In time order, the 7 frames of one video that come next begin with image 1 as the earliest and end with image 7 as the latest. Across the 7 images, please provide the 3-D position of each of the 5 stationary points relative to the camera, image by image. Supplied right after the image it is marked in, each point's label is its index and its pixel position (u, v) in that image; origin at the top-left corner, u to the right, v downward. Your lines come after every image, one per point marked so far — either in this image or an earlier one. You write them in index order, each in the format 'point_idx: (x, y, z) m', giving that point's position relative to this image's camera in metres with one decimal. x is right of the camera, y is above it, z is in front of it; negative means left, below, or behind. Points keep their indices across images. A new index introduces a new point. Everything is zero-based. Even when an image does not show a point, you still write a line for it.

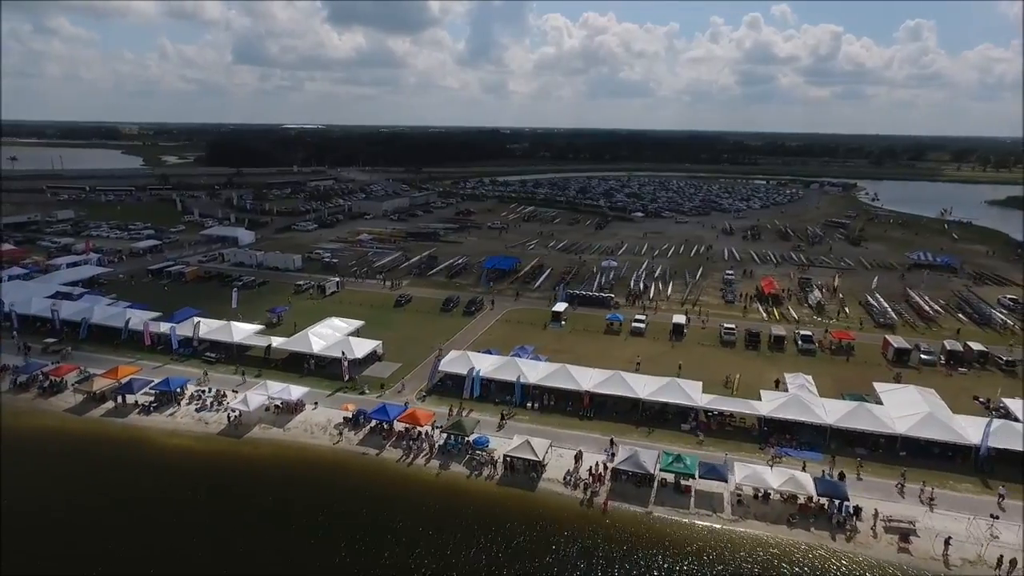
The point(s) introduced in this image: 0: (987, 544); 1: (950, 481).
0: (+12.0, -6.5, +15.9) m
1: (+13.1, -5.8, +18.8) m
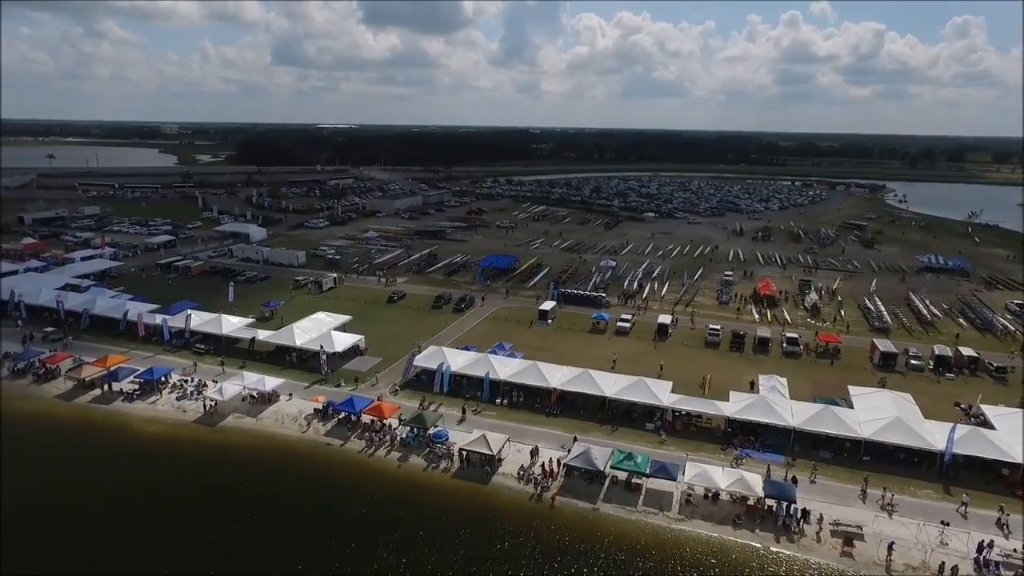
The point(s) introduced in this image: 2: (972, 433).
0: (+10.5, -6.5, +15.5) m
1: (+11.7, -5.9, +18.4) m
2: (+14.0, -4.5, +19.1) m
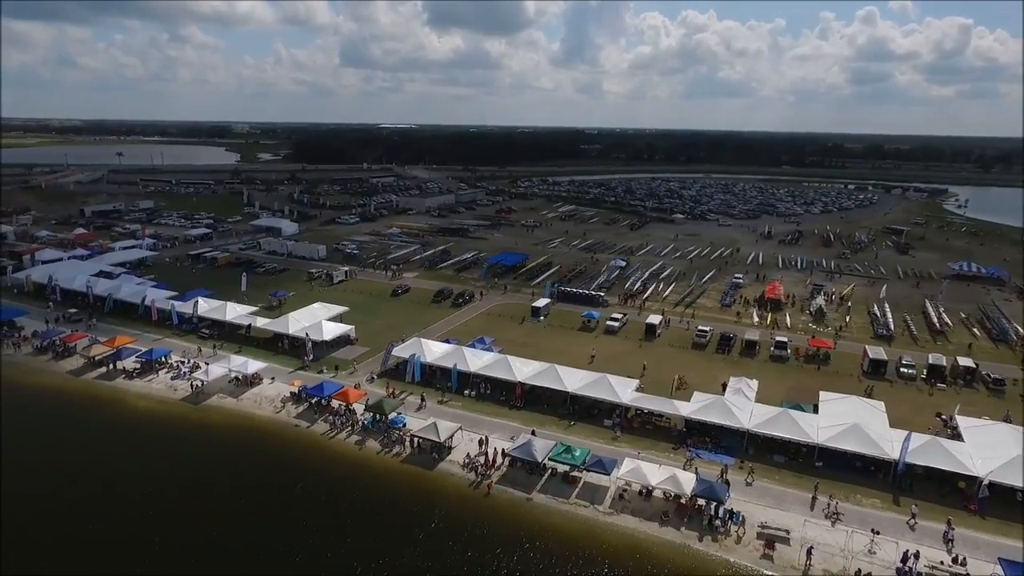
0: (+8.4, -6.6, +15.2) m
1: (+9.9, -6.0, +18.0) m
2: (+12.3, -4.6, +18.4) m
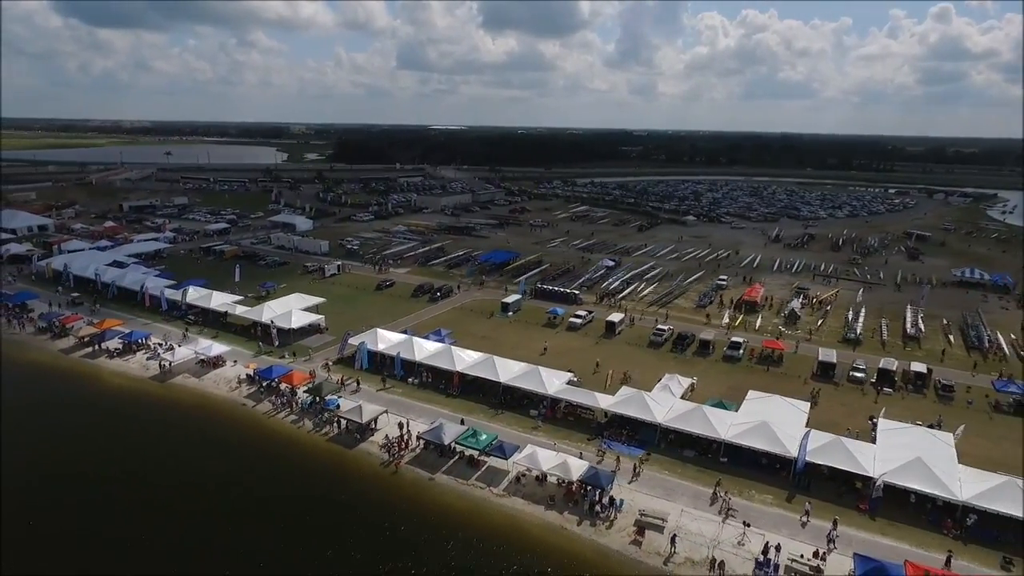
0: (+5.2, -6.5, +15.5) m
1: (+7.0, -5.9, +18.1) m
2: (+9.4, -4.6, +18.4) m
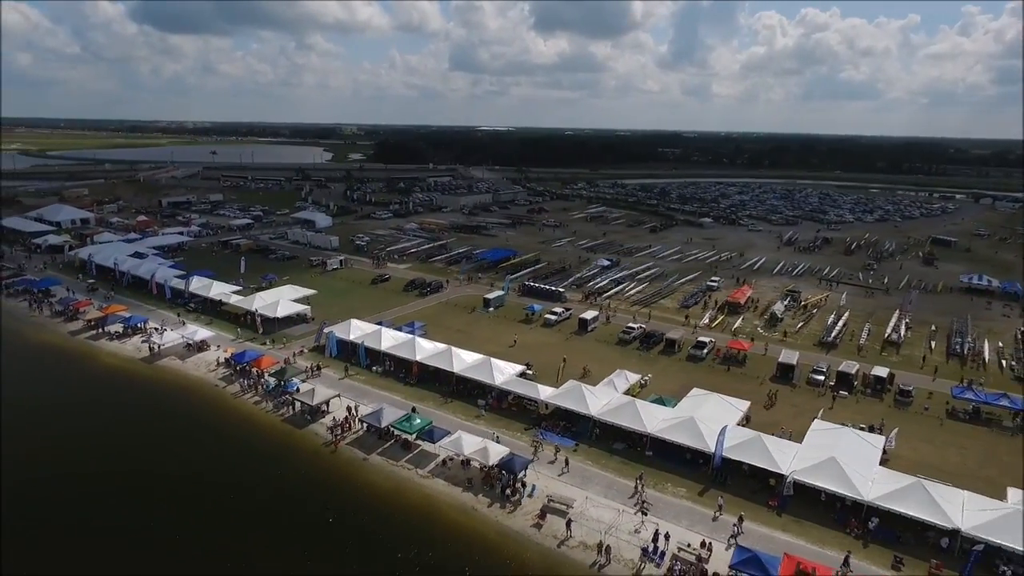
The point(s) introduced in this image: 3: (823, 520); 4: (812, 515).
0: (+2.7, -6.3, +16.0) m
1: (+4.7, -5.8, +18.5) m
2: (+7.1, -4.6, +18.6) m
3: (+8.3, -6.2, +16.7) m
4: (+8.1, -6.2, +16.9) m
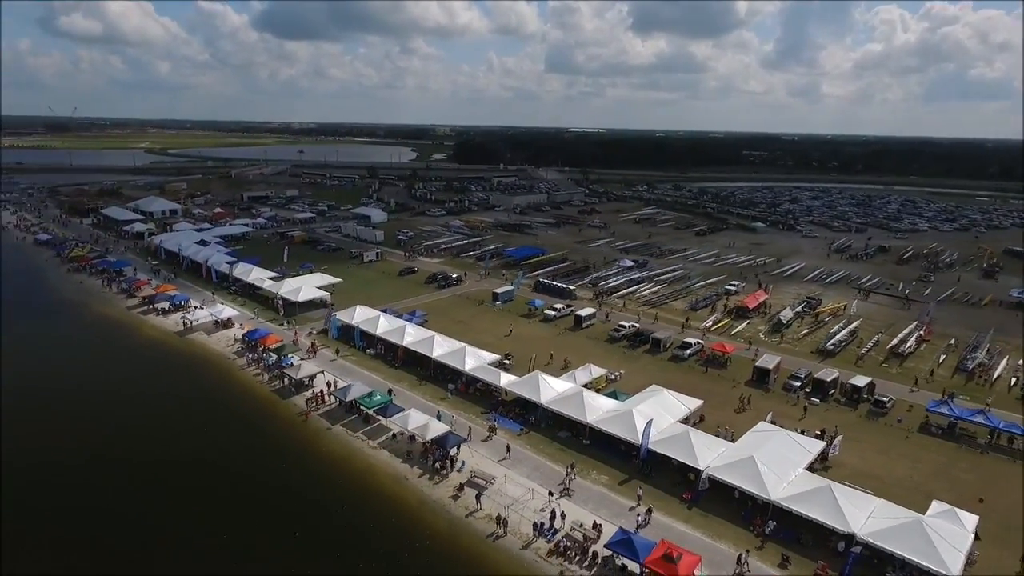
0: (+0.2, -6.1, +17.1) m
1: (+2.6, -5.6, +19.2) m
2: (+5.1, -4.5, +19.0) m
3: (+5.9, -6.2, +16.9) m
4: (+5.8, -6.1, +17.2) m
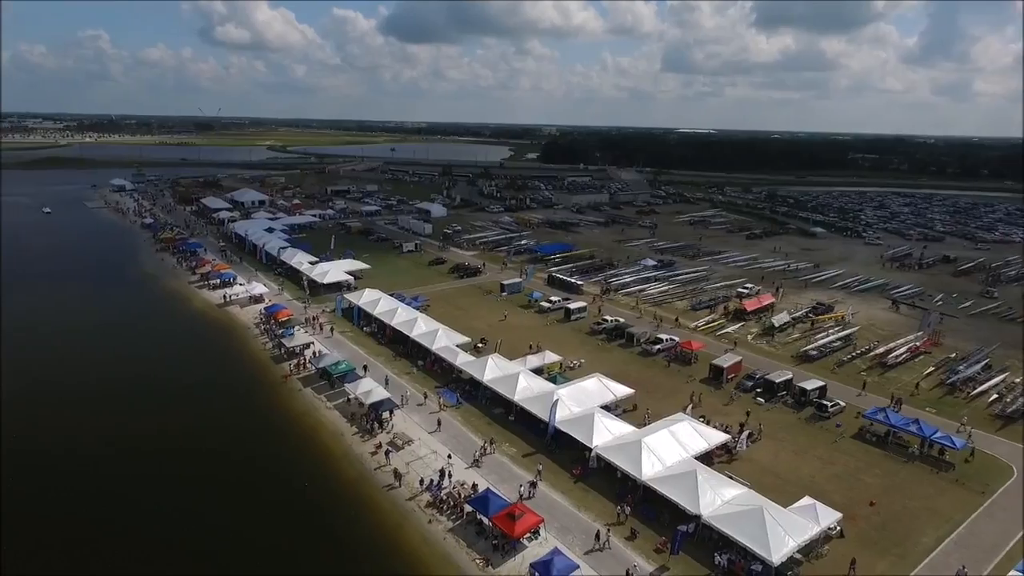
0: (-2.8, -5.5, +19.1) m
1: (-0.1, -5.2, +20.9) m
2: (+2.3, -4.2, +20.2) m
3: (+2.8, -5.9, +18.0) m
4: (+2.7, -5.8, +18.3) m
